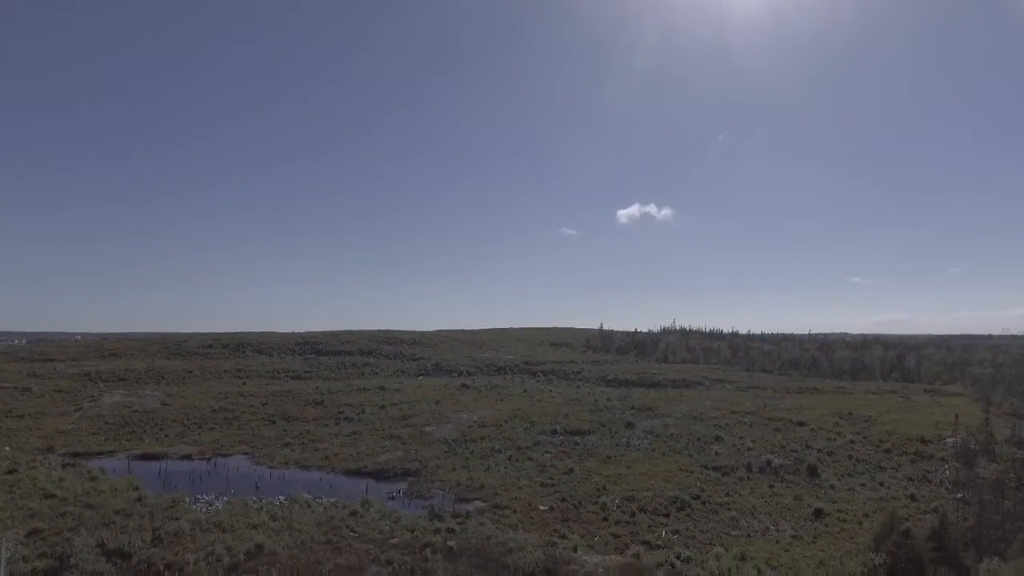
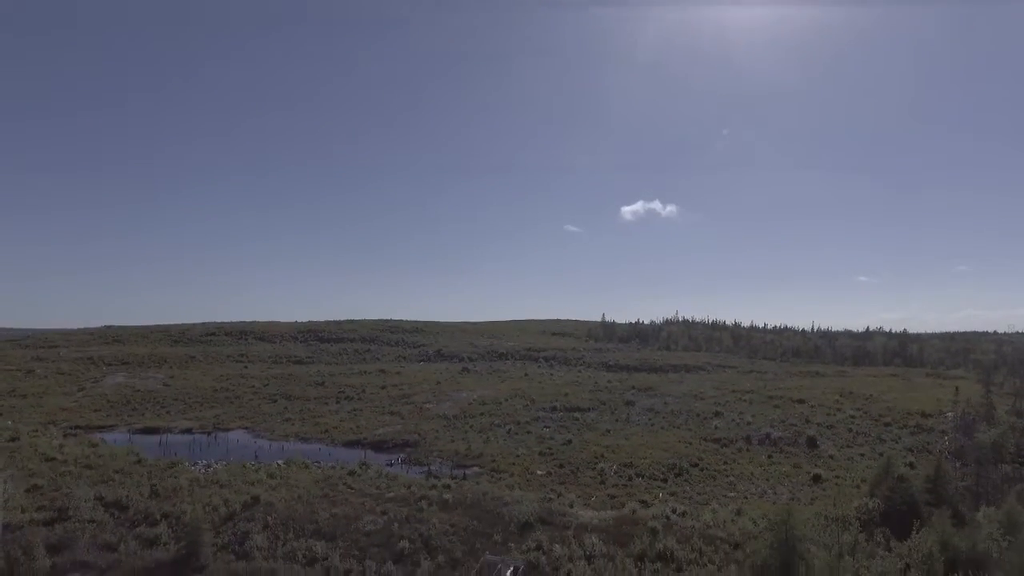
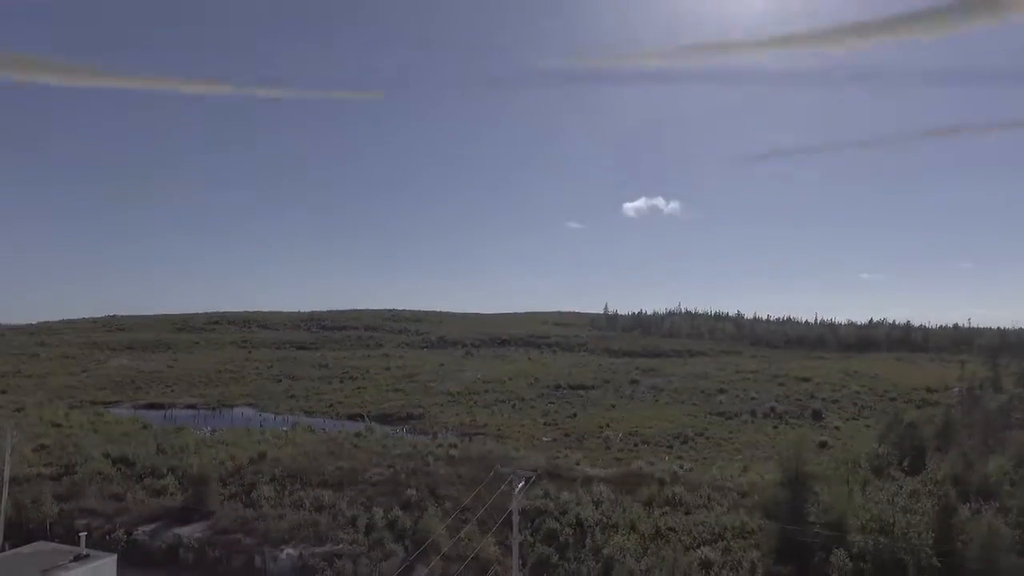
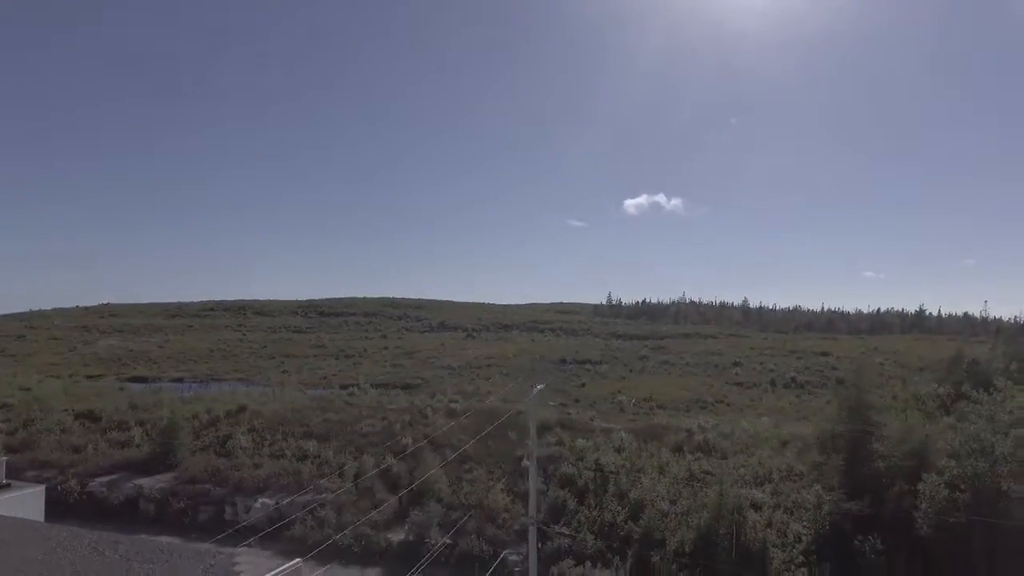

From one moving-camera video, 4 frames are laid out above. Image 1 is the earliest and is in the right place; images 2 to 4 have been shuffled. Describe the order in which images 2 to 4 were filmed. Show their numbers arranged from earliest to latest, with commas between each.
2, 3, 4
